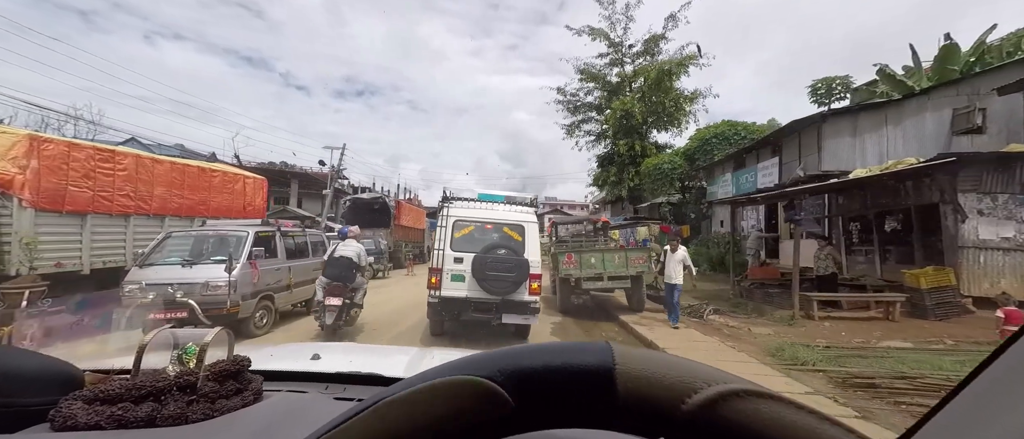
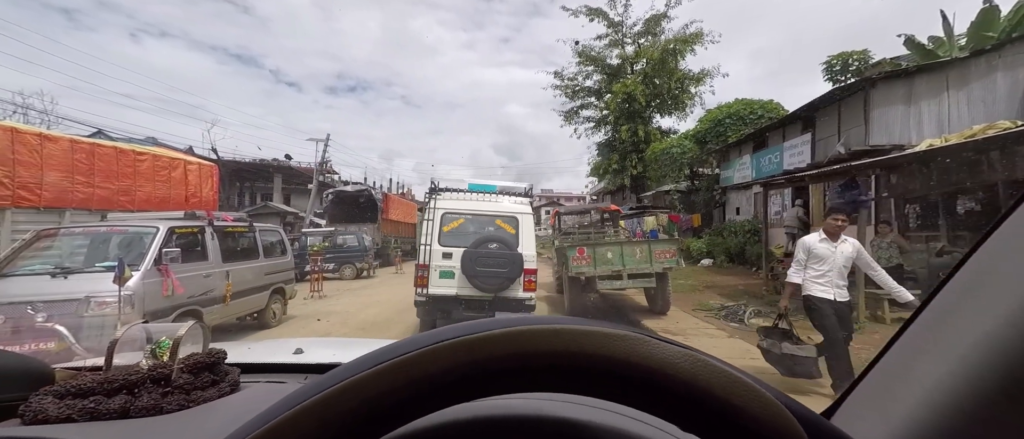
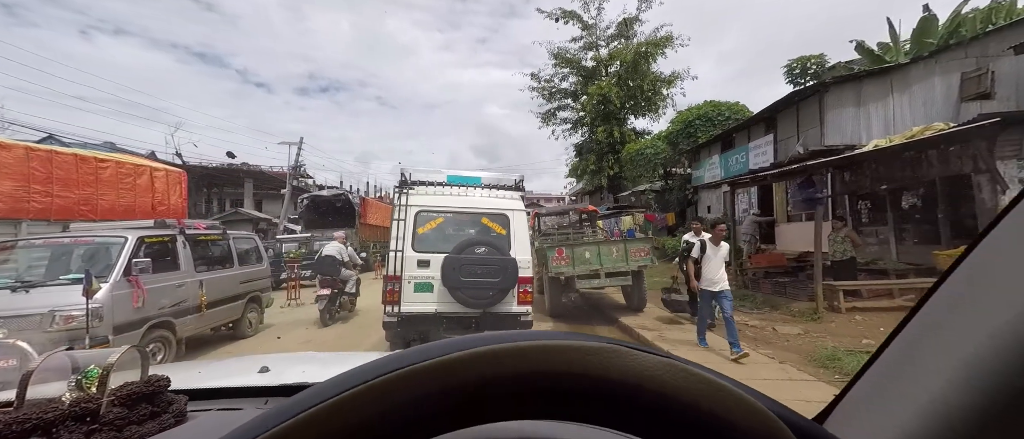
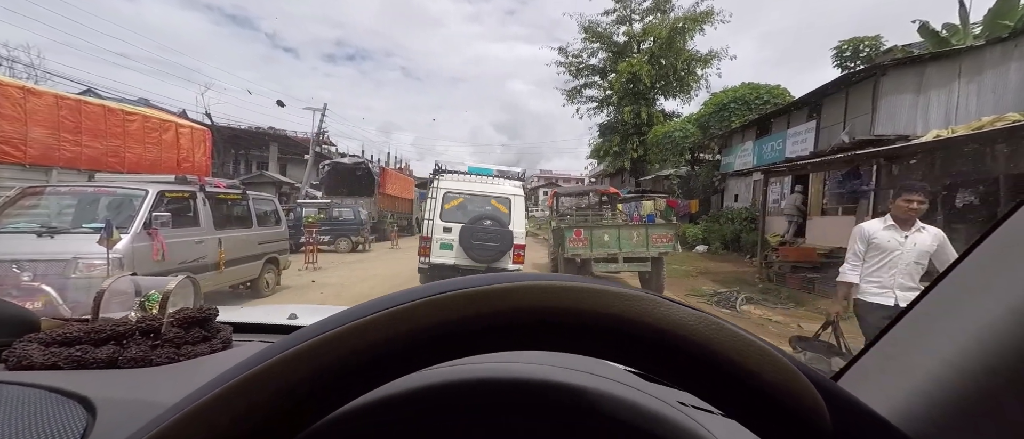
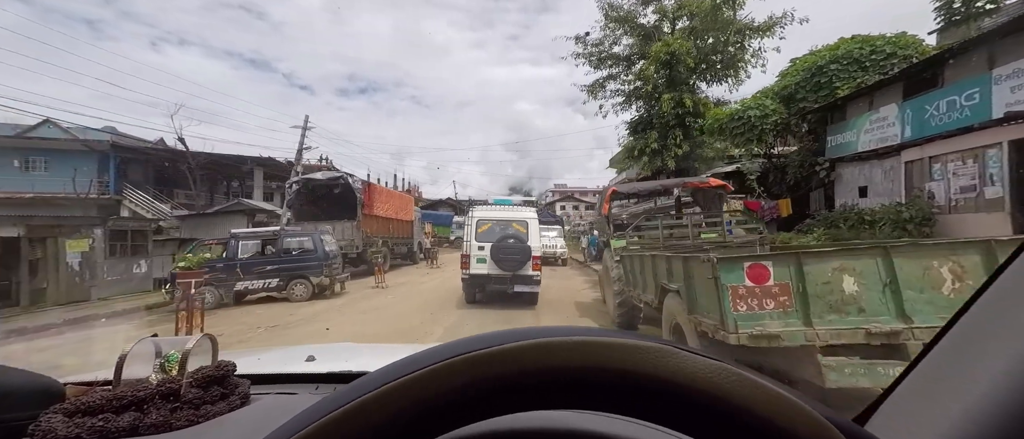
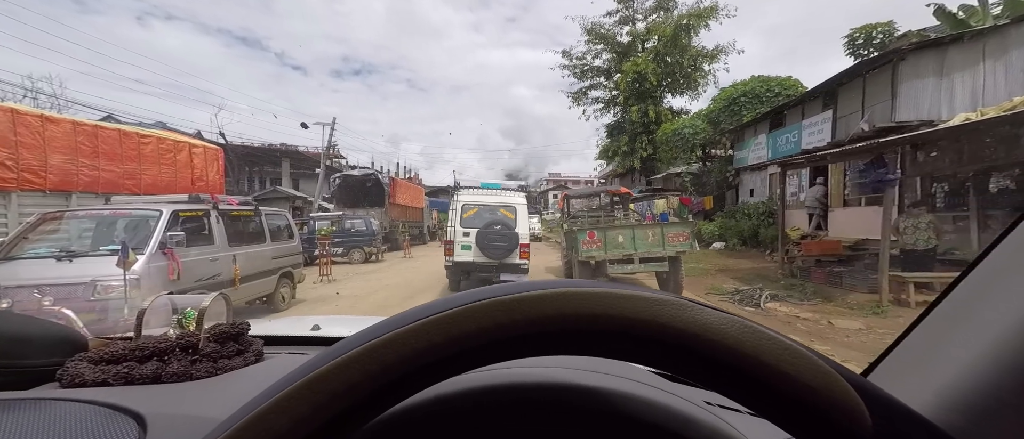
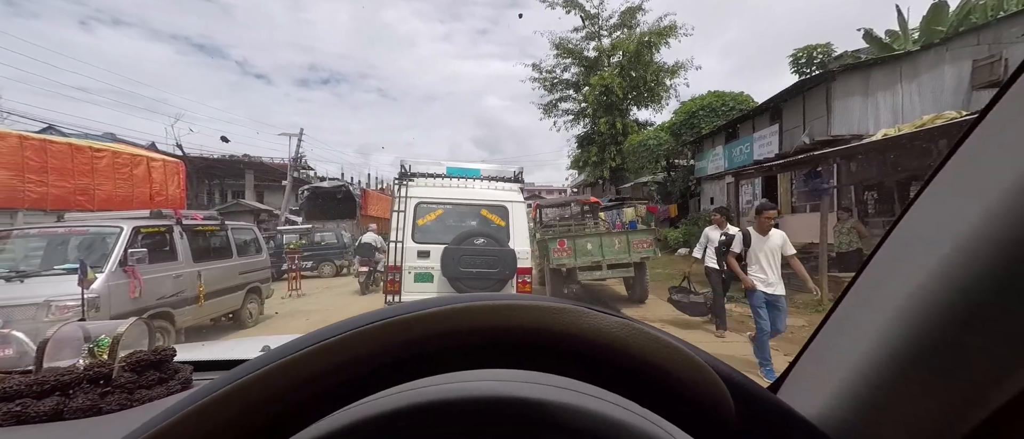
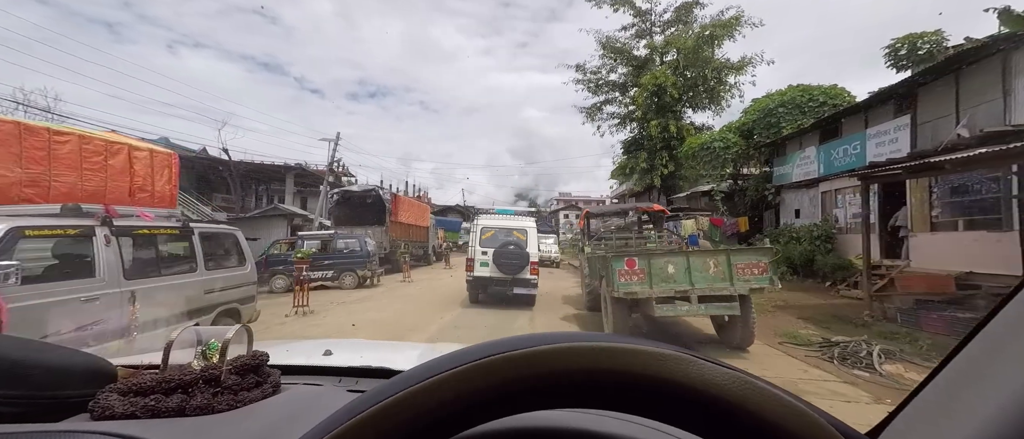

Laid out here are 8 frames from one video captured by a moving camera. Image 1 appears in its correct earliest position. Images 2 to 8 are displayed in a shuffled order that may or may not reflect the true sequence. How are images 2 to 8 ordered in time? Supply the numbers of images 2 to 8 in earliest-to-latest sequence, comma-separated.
3, 7, 2, 4, 6, 8, 5
